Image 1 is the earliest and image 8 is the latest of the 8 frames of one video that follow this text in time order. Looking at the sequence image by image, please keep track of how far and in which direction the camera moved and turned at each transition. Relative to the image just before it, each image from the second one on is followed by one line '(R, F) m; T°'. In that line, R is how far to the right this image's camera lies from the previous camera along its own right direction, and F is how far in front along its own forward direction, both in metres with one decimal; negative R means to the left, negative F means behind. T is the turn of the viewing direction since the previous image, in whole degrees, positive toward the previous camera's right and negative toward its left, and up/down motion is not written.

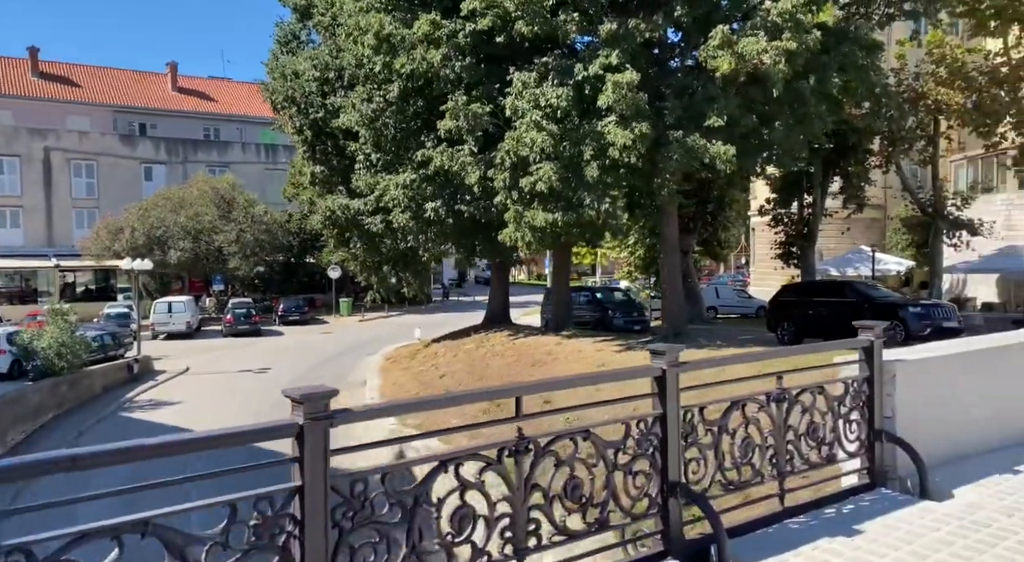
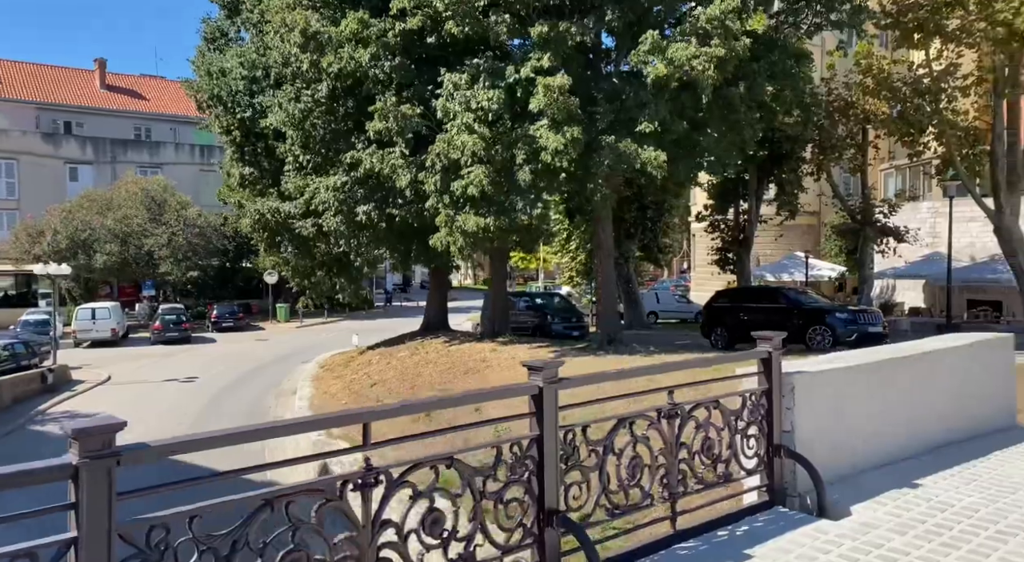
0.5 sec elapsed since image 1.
(+0.3, +0.3) m; +4°
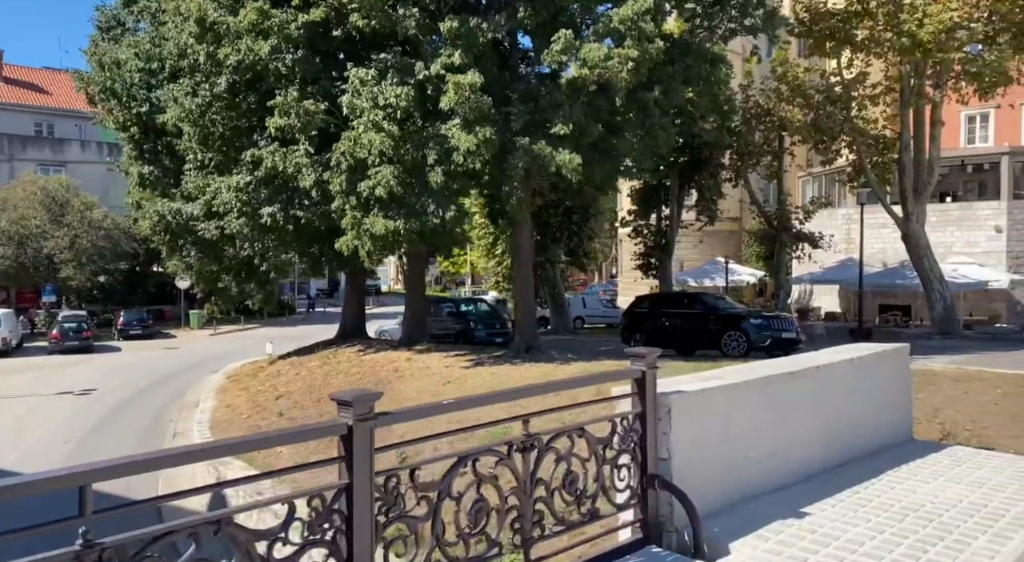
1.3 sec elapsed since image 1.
(+0.4, +0.6) m; +5°
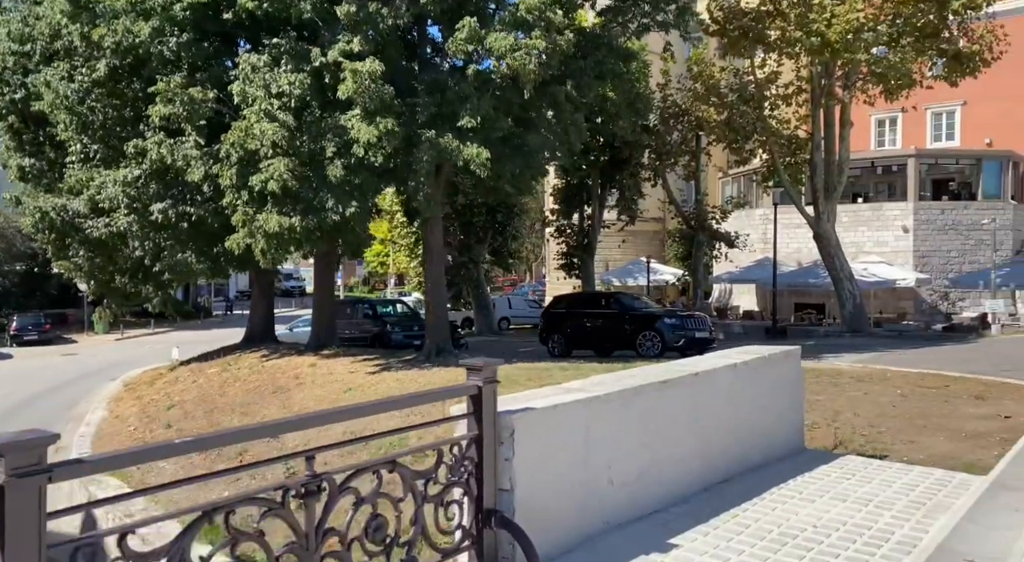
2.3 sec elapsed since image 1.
(+0.5, +0.6) m; +5°
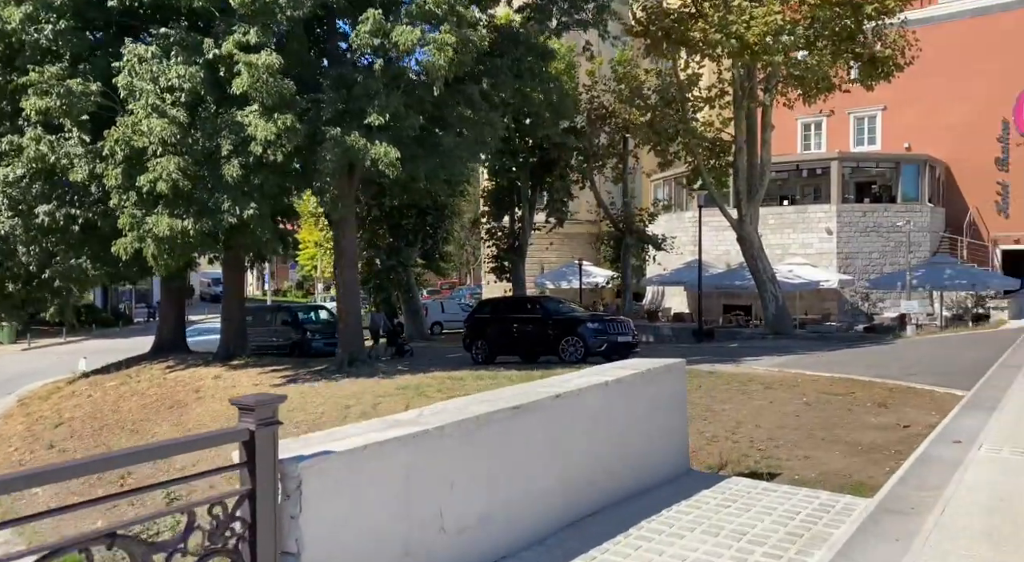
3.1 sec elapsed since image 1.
(+0.5, +0.5) m; +4°
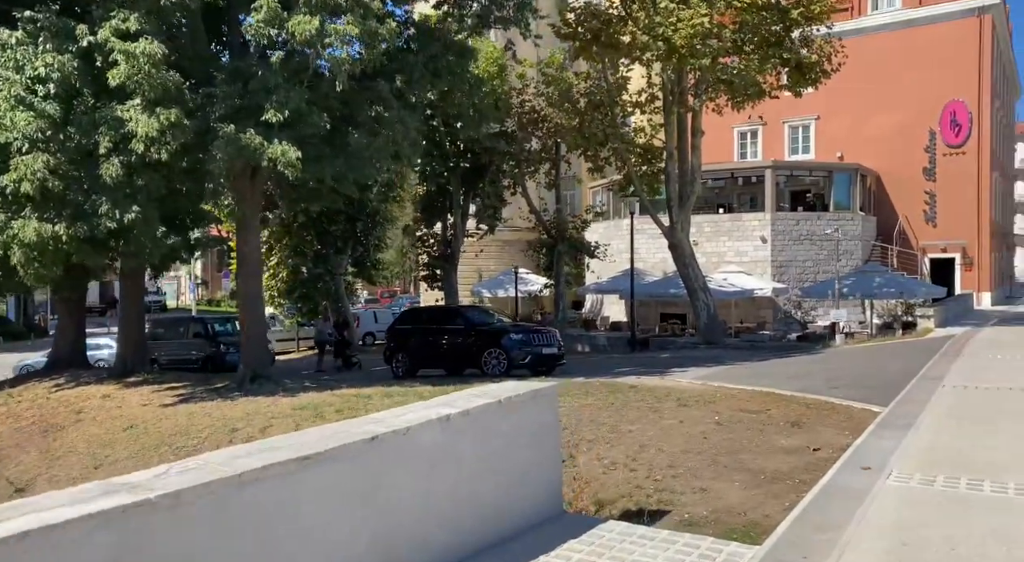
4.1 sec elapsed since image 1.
(+0.6, +0.8) m; +4°
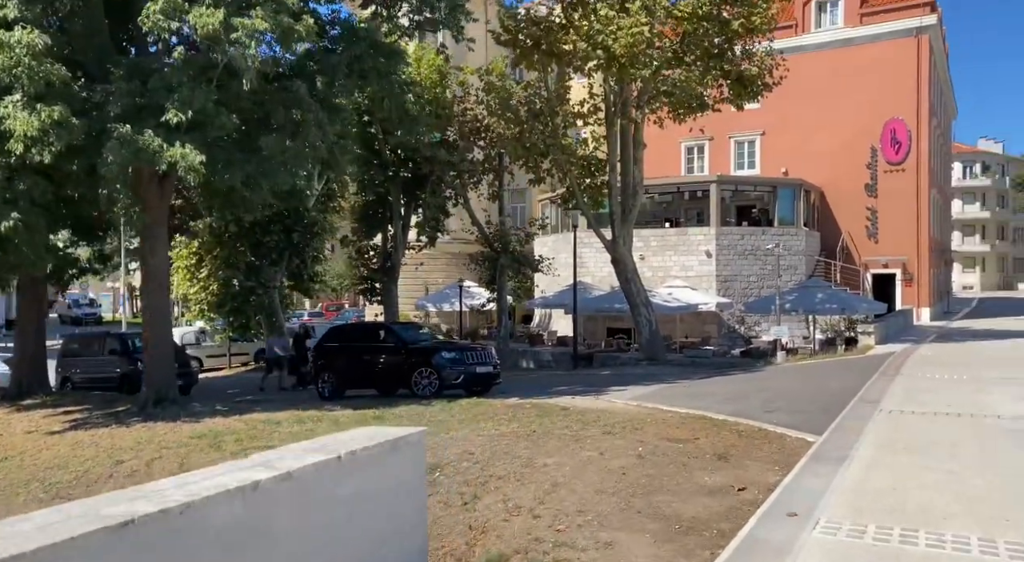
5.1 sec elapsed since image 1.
(+0.5, +0.7) m; +3°
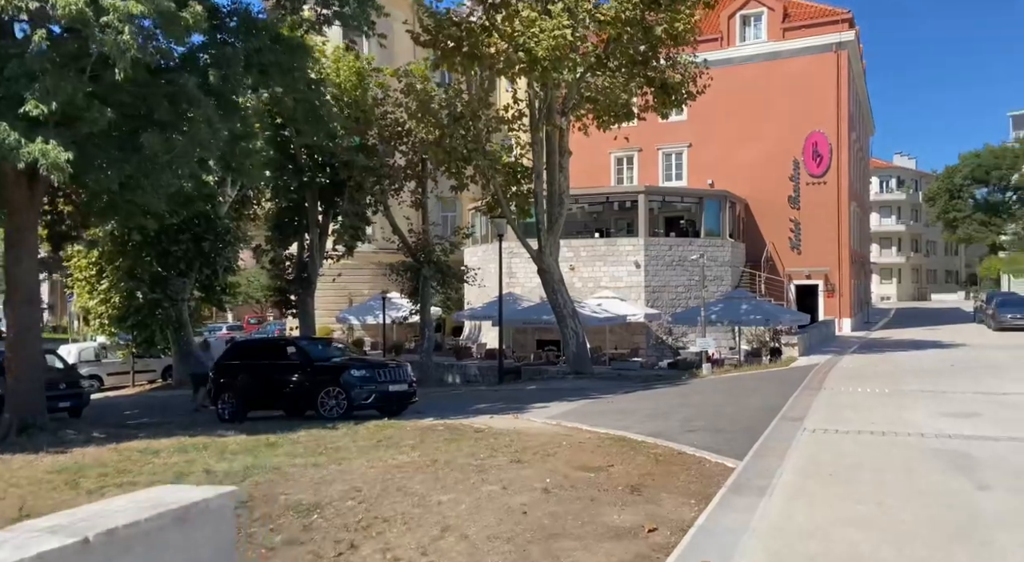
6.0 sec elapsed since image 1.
(+0.4, +0.8) m; +5°
